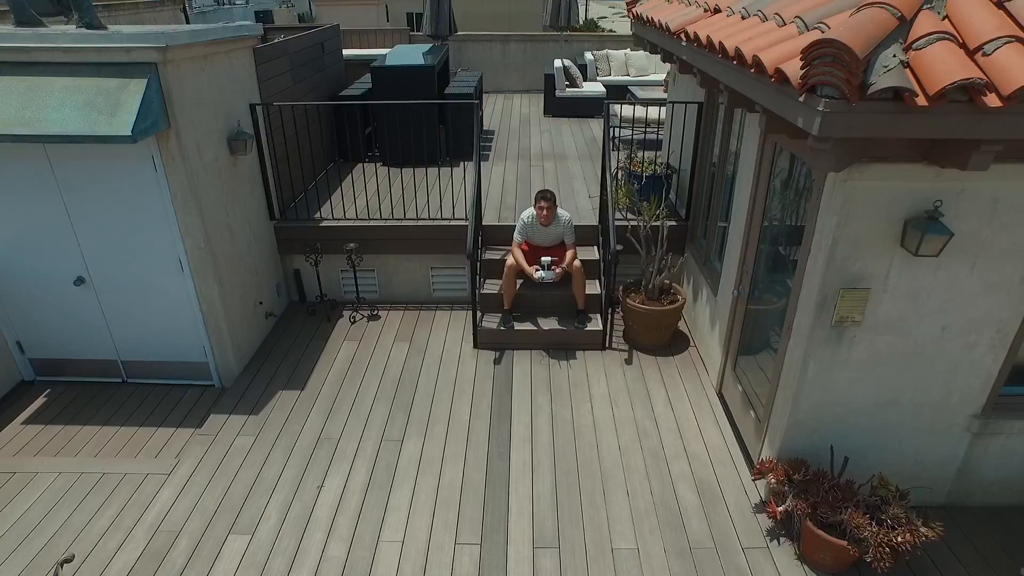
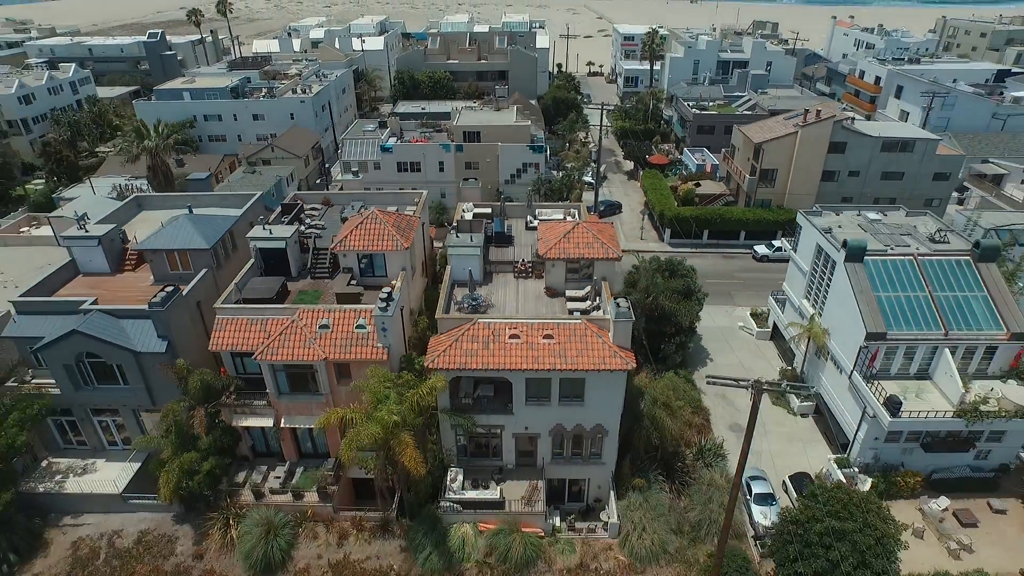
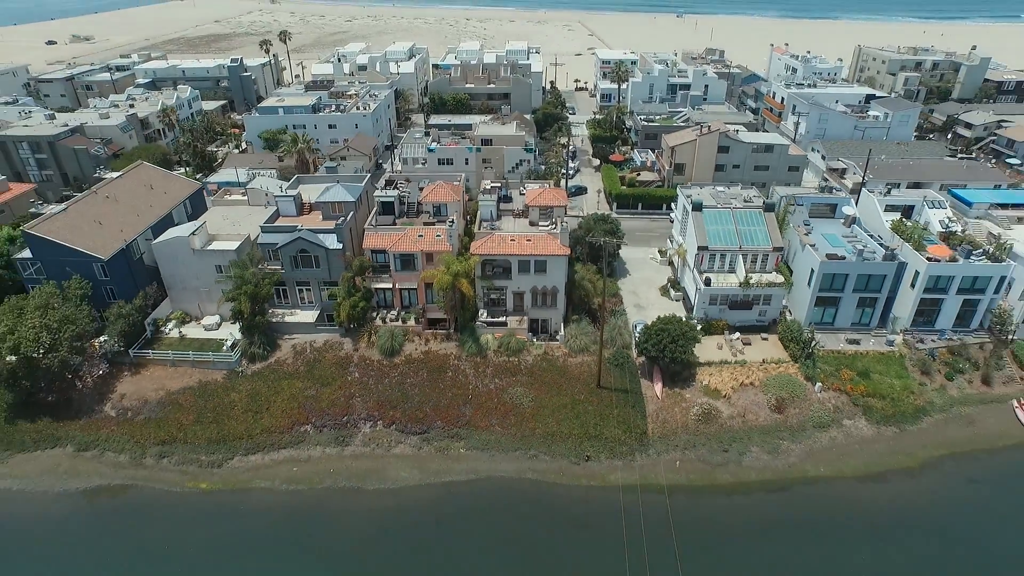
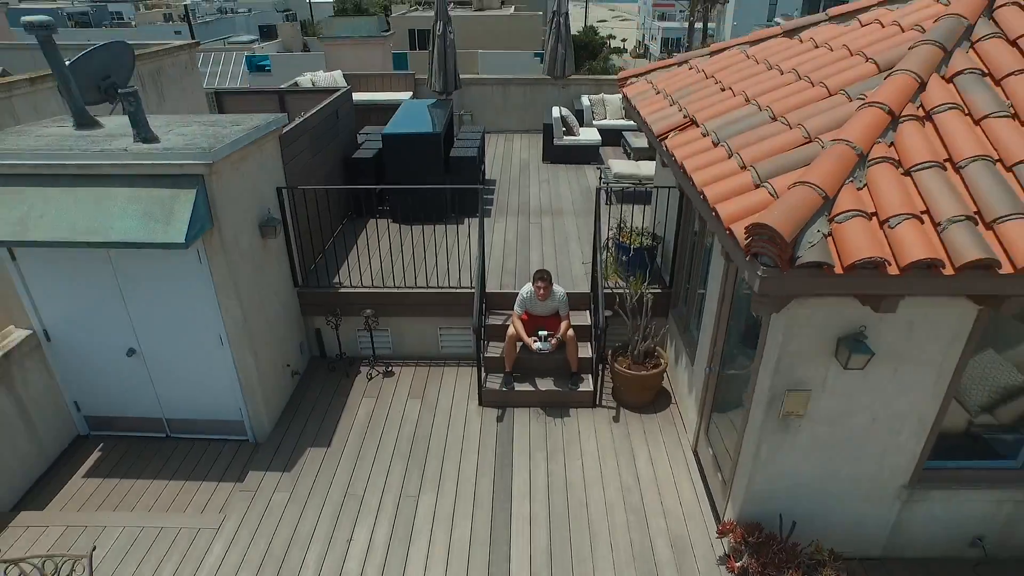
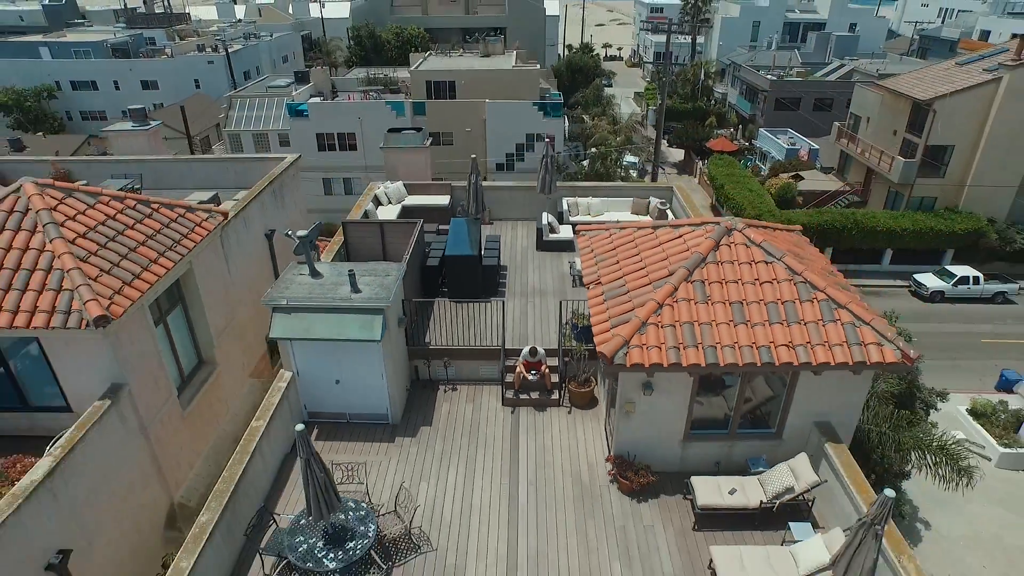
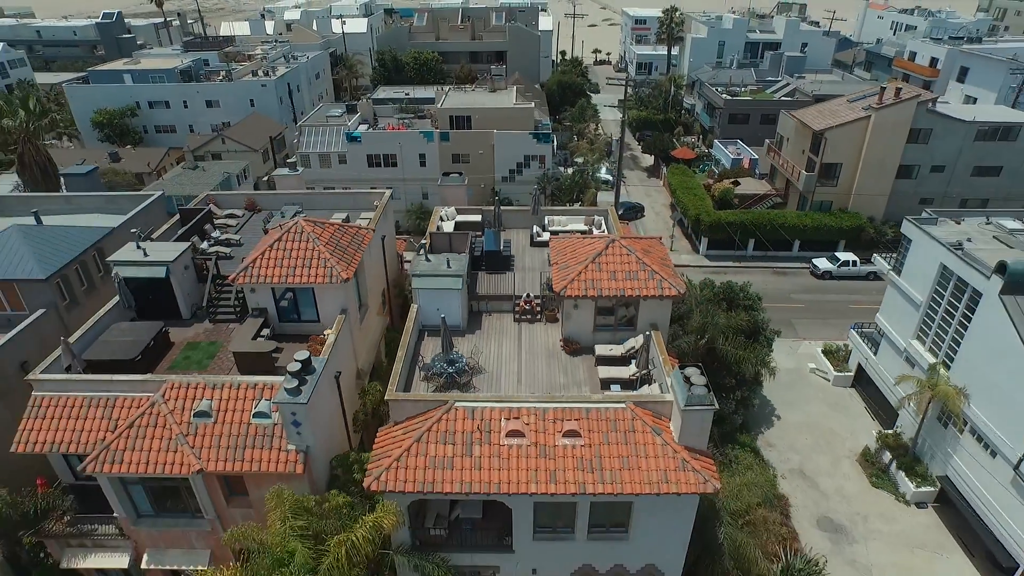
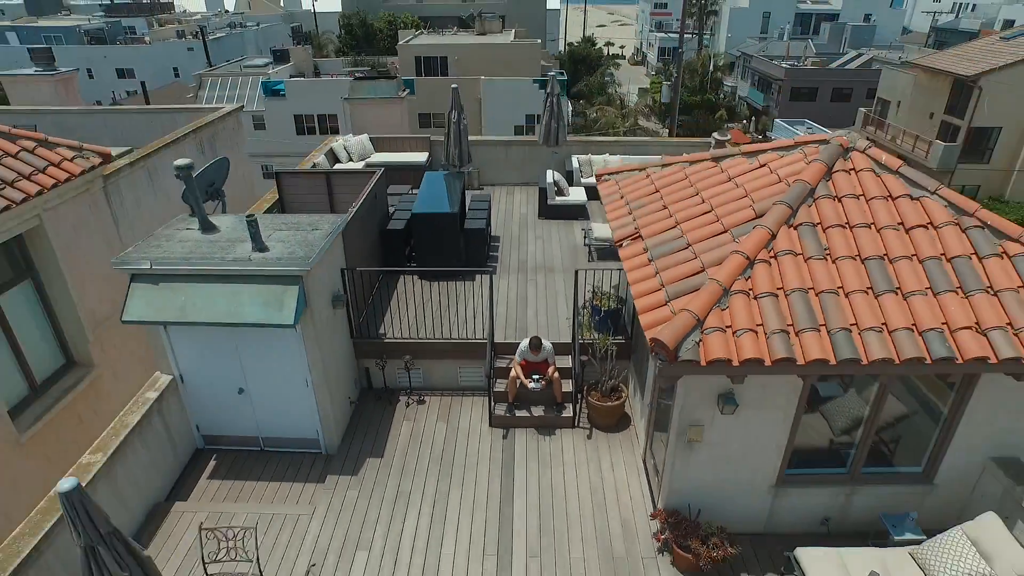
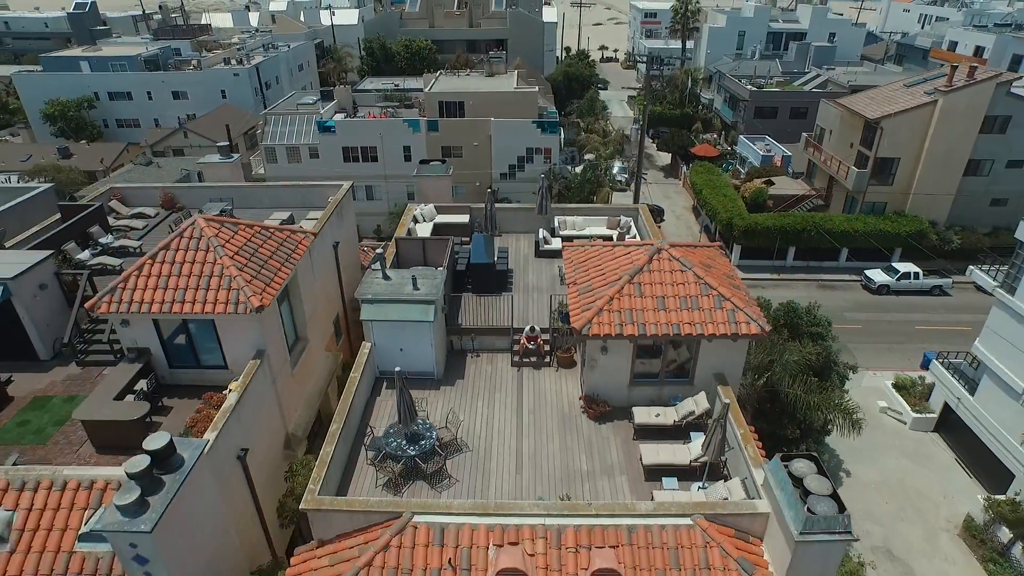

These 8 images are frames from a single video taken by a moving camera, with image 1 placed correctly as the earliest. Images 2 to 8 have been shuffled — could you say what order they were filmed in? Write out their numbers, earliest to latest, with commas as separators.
4, 7, 5, 8, 6, 2, 3
